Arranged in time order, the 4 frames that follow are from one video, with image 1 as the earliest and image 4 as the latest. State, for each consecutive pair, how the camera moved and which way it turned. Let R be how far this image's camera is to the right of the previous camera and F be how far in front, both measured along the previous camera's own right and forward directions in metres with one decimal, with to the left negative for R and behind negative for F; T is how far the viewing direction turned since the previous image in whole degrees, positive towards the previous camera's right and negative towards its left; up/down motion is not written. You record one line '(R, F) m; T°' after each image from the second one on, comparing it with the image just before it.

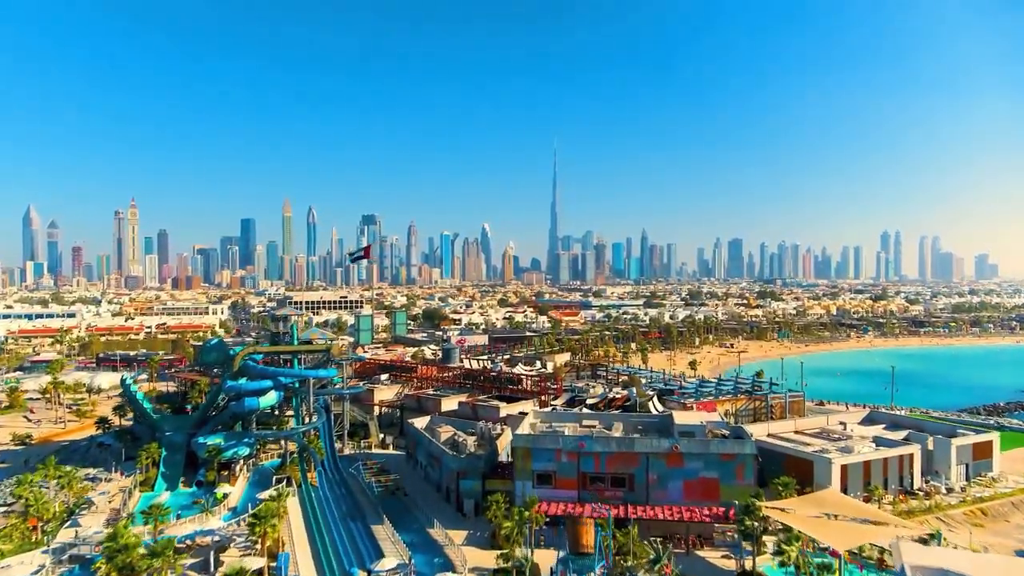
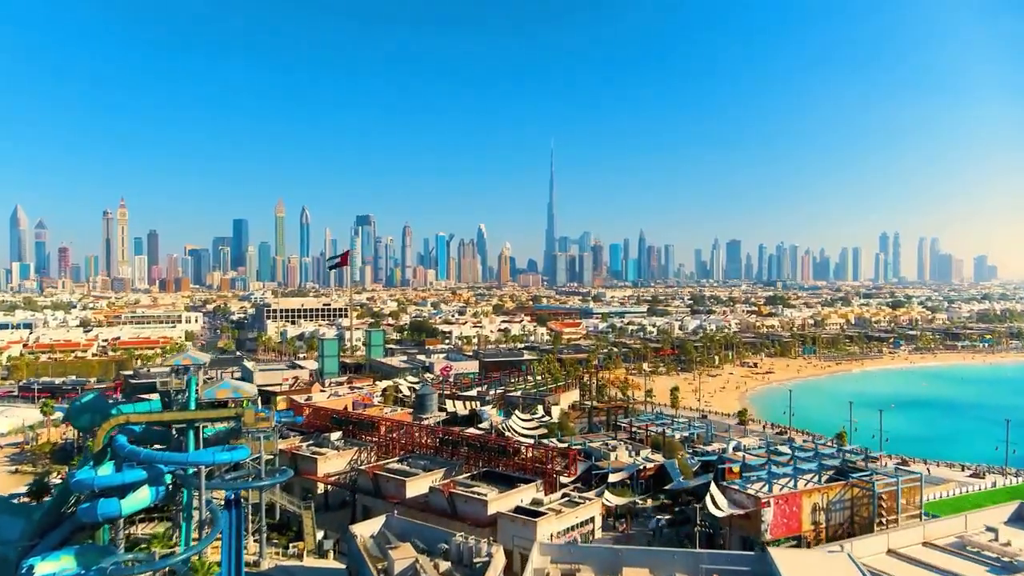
(+0.1, +9.7) m; 0°
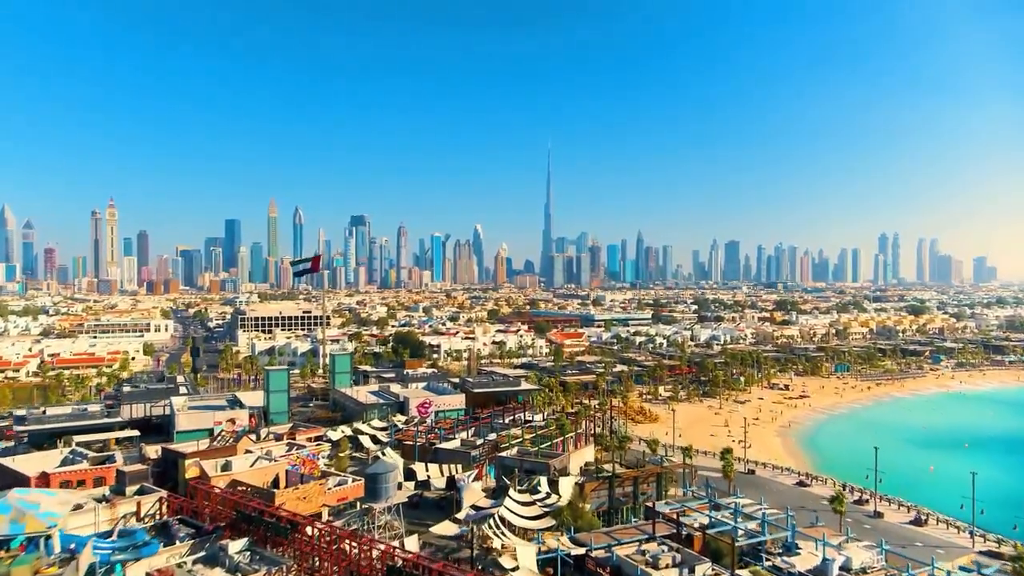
(+0.1, +9.8) m; 0°
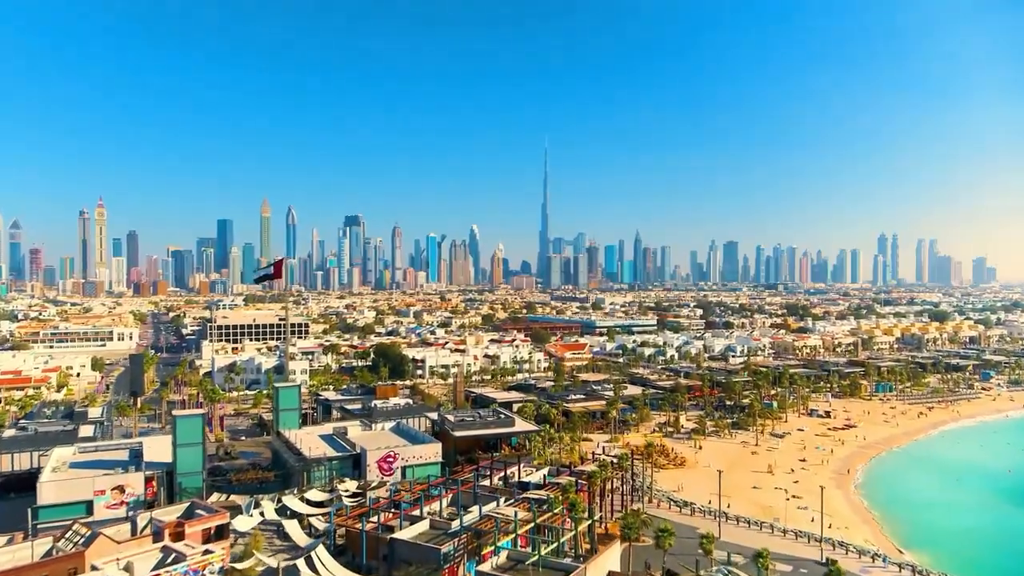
(+0.2, +9.7) m; 0°
